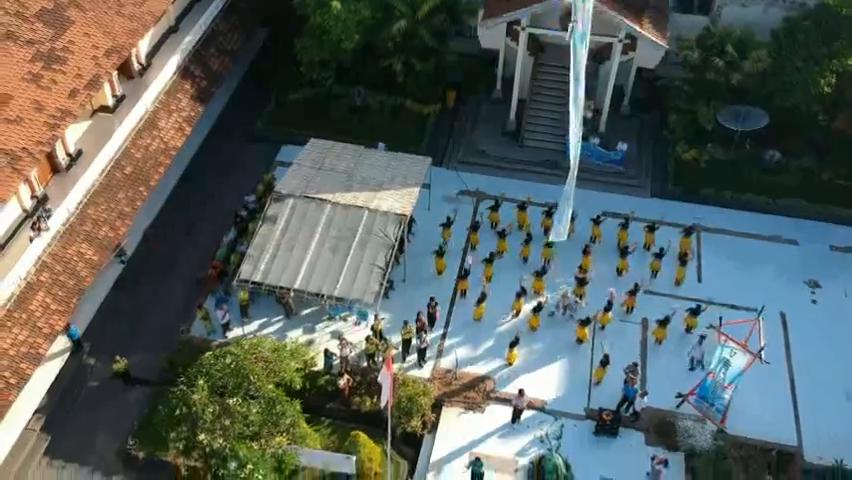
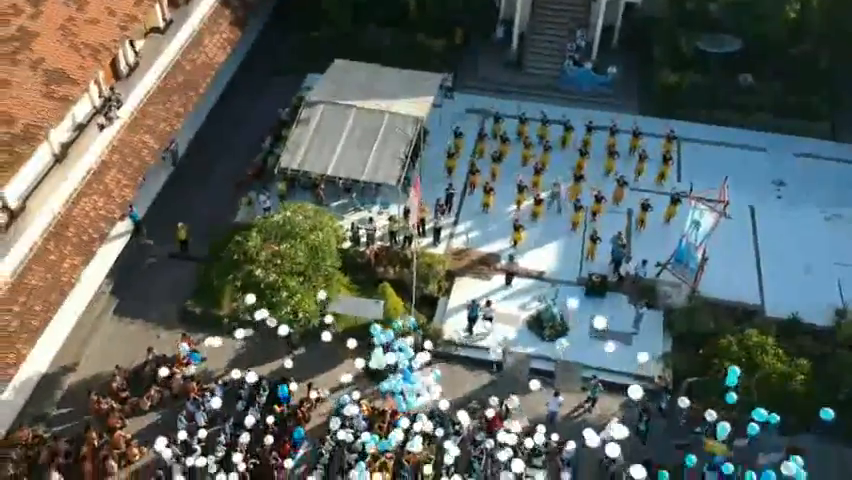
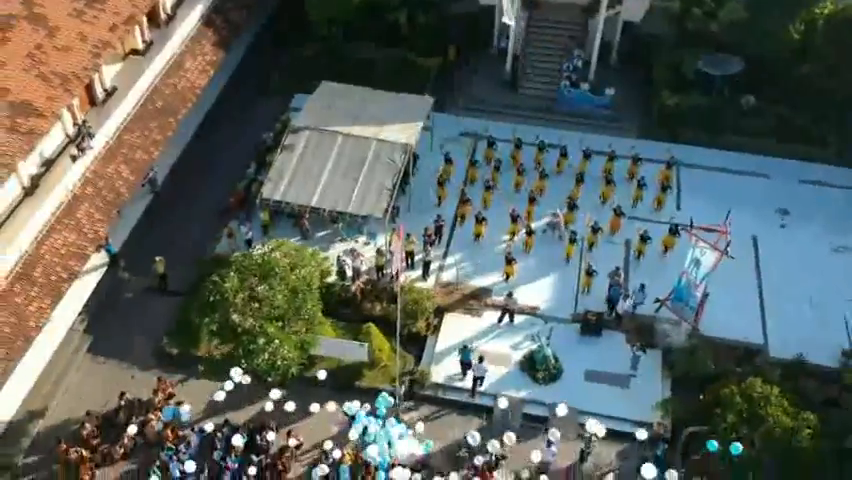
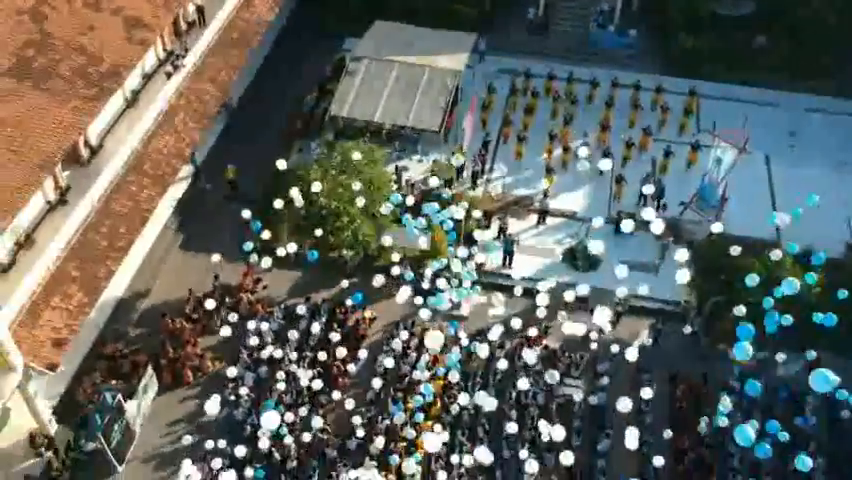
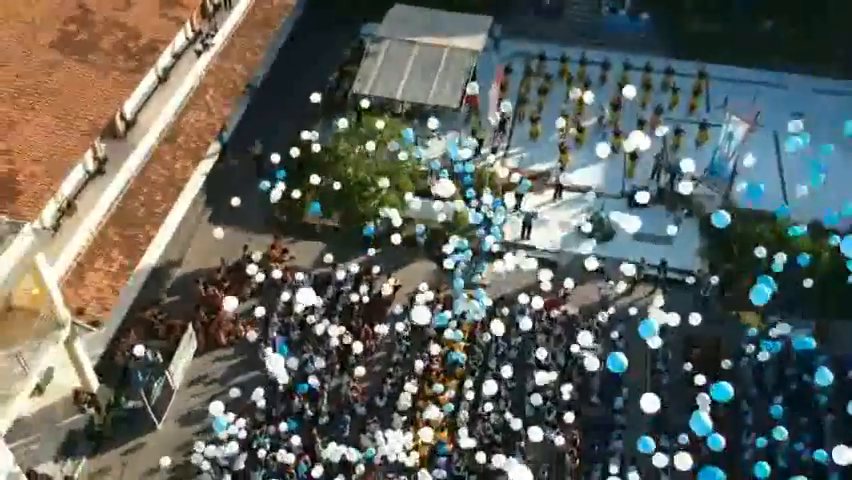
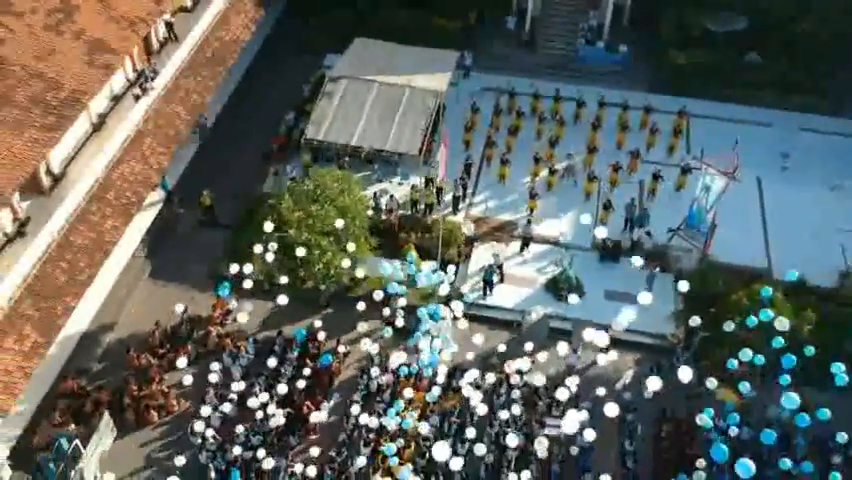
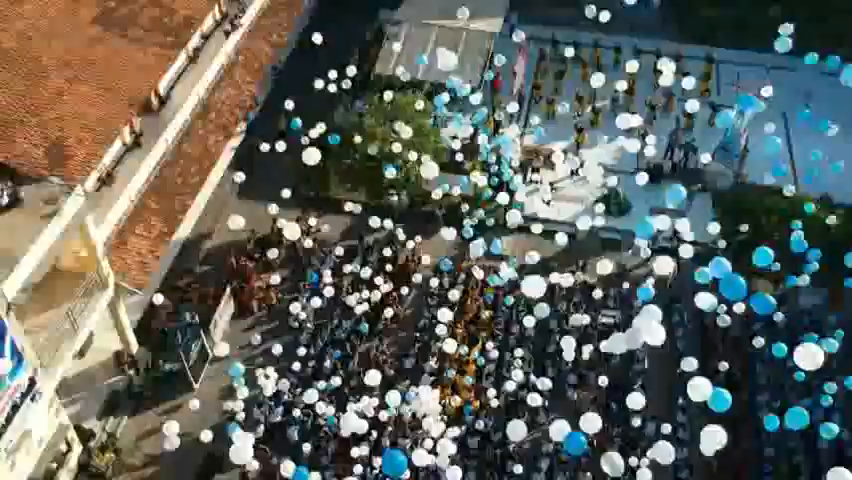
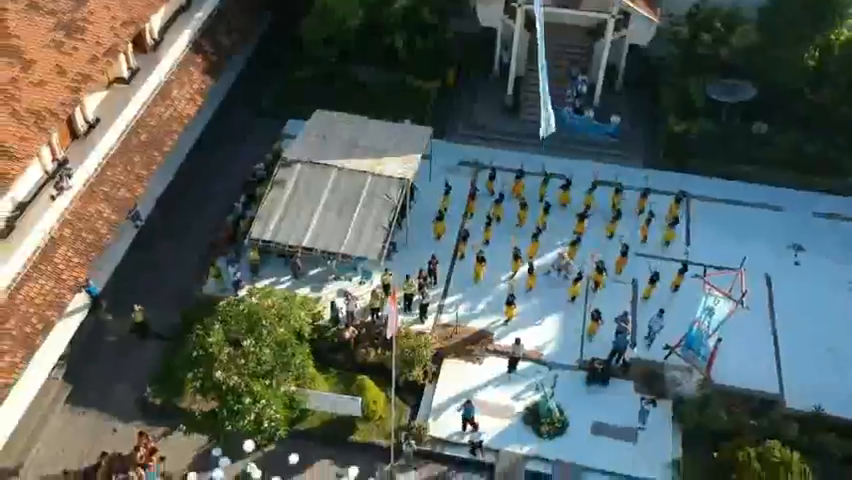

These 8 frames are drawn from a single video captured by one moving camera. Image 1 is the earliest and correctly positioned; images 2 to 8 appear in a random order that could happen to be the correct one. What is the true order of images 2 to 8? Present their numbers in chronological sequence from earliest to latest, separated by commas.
8, 3, 2, 6, 4, 5, 7
